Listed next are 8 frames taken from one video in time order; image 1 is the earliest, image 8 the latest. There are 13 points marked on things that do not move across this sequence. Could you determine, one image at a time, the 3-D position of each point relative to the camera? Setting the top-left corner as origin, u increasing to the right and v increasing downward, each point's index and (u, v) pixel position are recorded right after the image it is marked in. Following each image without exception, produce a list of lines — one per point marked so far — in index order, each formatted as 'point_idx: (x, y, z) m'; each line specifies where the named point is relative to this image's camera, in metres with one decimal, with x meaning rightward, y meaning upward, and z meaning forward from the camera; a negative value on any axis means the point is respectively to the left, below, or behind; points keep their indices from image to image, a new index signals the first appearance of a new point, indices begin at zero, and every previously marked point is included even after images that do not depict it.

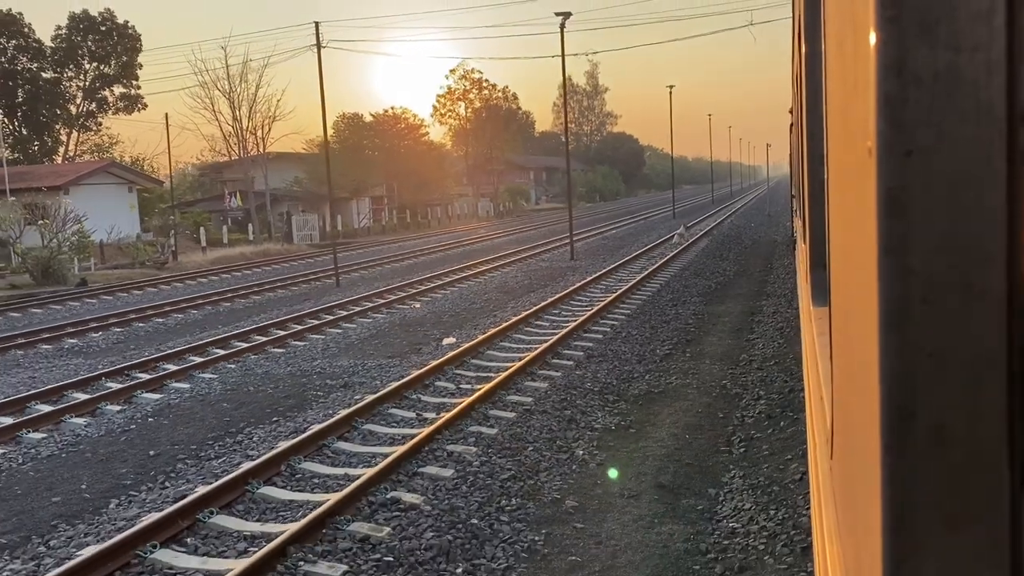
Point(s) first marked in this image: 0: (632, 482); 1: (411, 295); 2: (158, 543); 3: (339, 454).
0: (+0.9, -1.4, +6.1) m
1: (-2.0, -0.1, +16.9) m
2: (-2.0, -1.5, +5.2) m
3: (-1.2, -1.2, +6.9) m
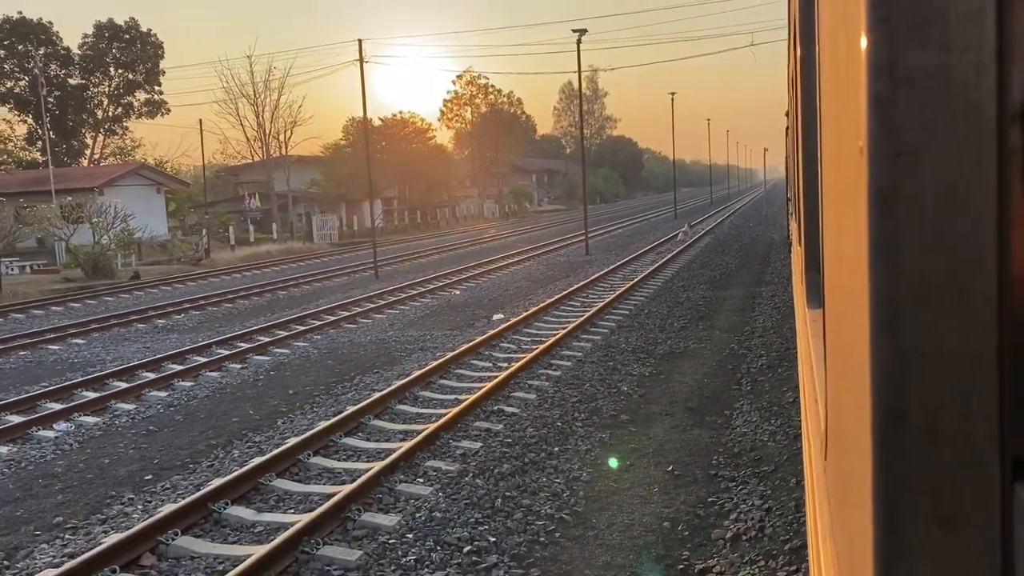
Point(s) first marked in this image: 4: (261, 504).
0: (+1.5, -1.1, +8.1) m
1: (-1.4, +0.1, +18.9) m
2: (-1.4, -1.2, +7.2) m
3: (-0.6, -1.0, +8.9) m
4: (-1.6, -1.4, +5.7) m
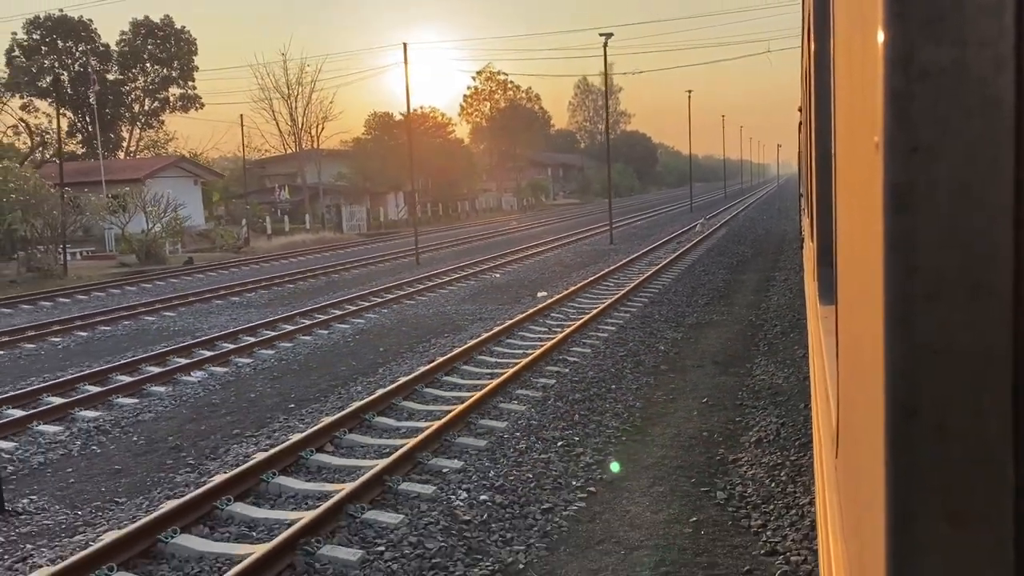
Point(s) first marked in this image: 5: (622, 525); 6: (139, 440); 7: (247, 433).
0: (+2.2, -0.8, +9.7) m
1: (-0.6, +0.5, +20.6) m
2: (-0.7, -0.9, +8.9) m
3: (+0.1, -0.7, +10.6) m
4: (-1.0, -1.1, +7.4) m
5: (+0.7, -1.5, +5.0) m
6: (-3.3, -1.3, +7.4) m
7: (-2.3, -1.3, +7.3) m
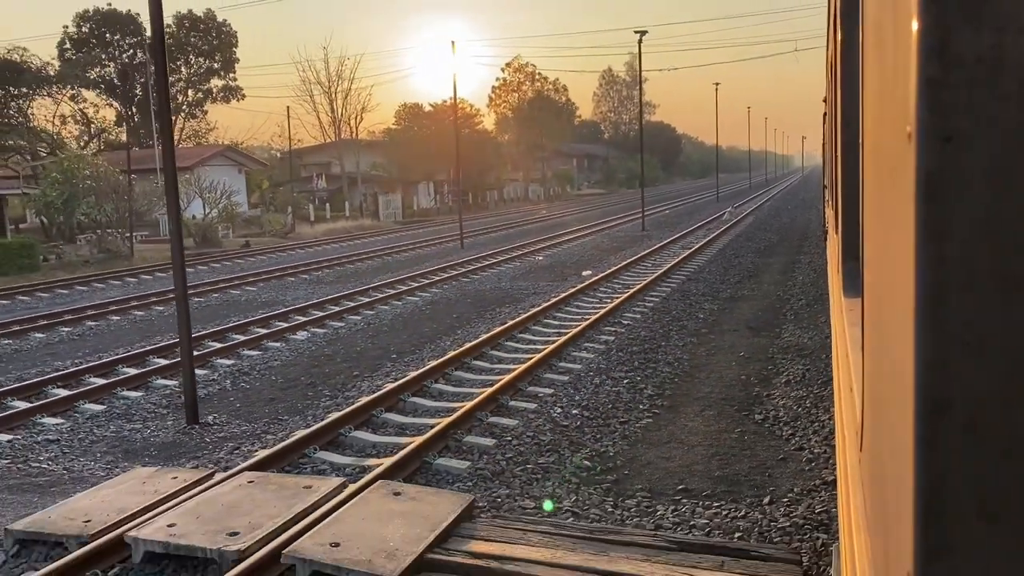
0: (+3.0, -0.5, +11.3) m
1: (+0.5, +1.0, +22.2) m
2: (+0.1, -0.5, +10.5) m
3: (+0.9, -0.3, +12.1) m
4: (-0.2, -0.8, +9.0) m
5: (+1.4, -1.2, +6.6) m
6: (-2.6, -1.0, +9.0) m
7: (-1.5, -0.9, +8.9) m
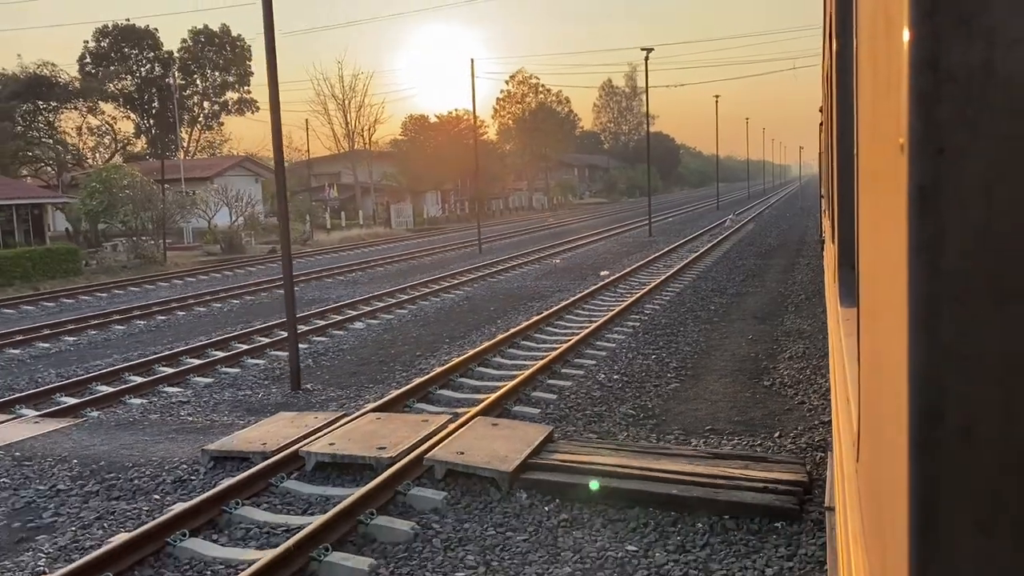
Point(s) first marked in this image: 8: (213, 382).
0: (+3.5, -0.4, +12.7) m
1: (+1.0, +1.0, +23.7) m
2: (+0.6, -0.4, +11.9) m
3: (+1.4, -0.2, +13.6) m
4: (+0.3, -0.7, +10.5) m
5: (+1.9, -1.0, +8.1) m
6: (-2.0, -0.9, +10.5) m
7: (-1.0, -0.8, +10.3) m
8: (-3.4, -1.1, +9.4) m
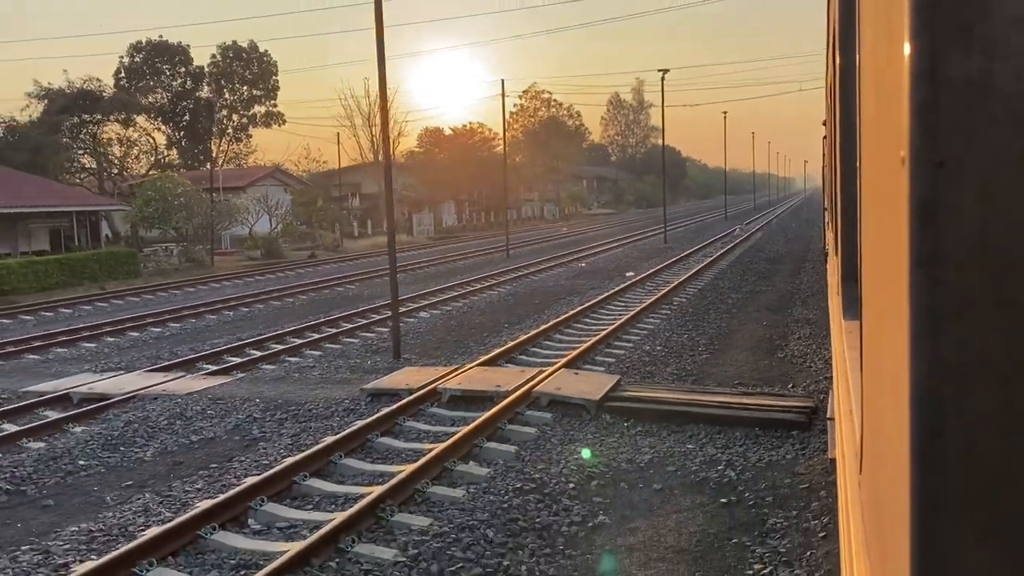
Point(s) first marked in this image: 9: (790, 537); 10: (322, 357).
0: (+4.4, -0.3, +14.7) m
1: (+1.9, +0.9, +25.7) m
2: (+1.4, -0.3, +14.0) m
3: (+2.3, -0.2, +15.6) m
4: (+1.1, -0.6, +12.5) m
5: (+2.7, -0.9, +10.1) m
6: (-1.2, -0.8, +12.5) m
7: (-0.2, -0.7, +12.4) m
8: (-2.6, -0.9, +11.4) m
9: (+1.7, -1.5, +4.9) m
10: (-2.6, -0.9, +11.1) m
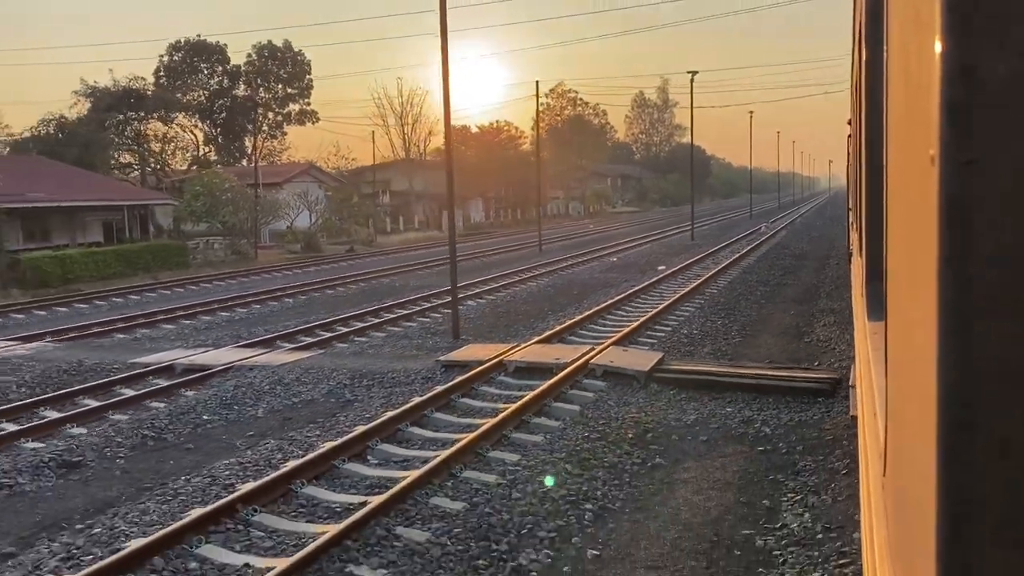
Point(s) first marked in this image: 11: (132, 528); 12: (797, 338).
0: (+5.2, -0.2, +15.7) m
1: (+2.9, +1.1, +26.8) m
2: (+2.2, -0.2, +15.0) m
3: (+3.1, 0.0, +16.7) m
4: (+1.9, -0.4, +13.6) m
5: (+3.4, -0.8, +11.1) m
6: (-0.5, -0.6, +13.6) m
7: (+0.5, -0.5, +13.5) m
8: (-1.9, -0.7, +12.5) m
9: (+2.2, -1.3, +6.0) m
10: (-1.9, -0.7, +12.3) m
11: (-2.4, -1.5, +5.1) m
12: (+4.0, -0.7, +11.6) m
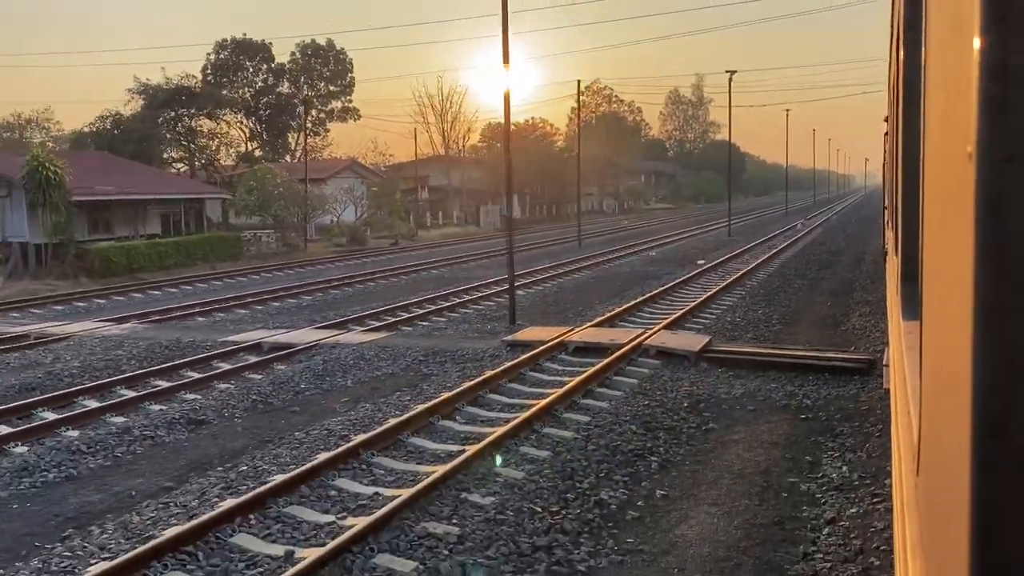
0: (+6.1, -0.1, +16.4) m
1: (+4.3, +1.3, +27.5) m
2: (+3.2, 0.0, +15.8) m
3: (+4.1, +0.2, +17.4) m
4: (+2.8, -0.2, +14.4) m
5: (+4.2, -0.6, +11.9) m
6: (+0.4, -0.4, +14.6) m
7: (+1.4, -0.4, +14.3) m
8: (-1.0, -0.5, +13.5) m
9: (+2.8, -1.2, +6.8) m
10: (-1.0, -0.5, +13.2) m
11: (-1.8, -1.3, +6.1) m
12: (+4.8, -0.6, +12.3) m
